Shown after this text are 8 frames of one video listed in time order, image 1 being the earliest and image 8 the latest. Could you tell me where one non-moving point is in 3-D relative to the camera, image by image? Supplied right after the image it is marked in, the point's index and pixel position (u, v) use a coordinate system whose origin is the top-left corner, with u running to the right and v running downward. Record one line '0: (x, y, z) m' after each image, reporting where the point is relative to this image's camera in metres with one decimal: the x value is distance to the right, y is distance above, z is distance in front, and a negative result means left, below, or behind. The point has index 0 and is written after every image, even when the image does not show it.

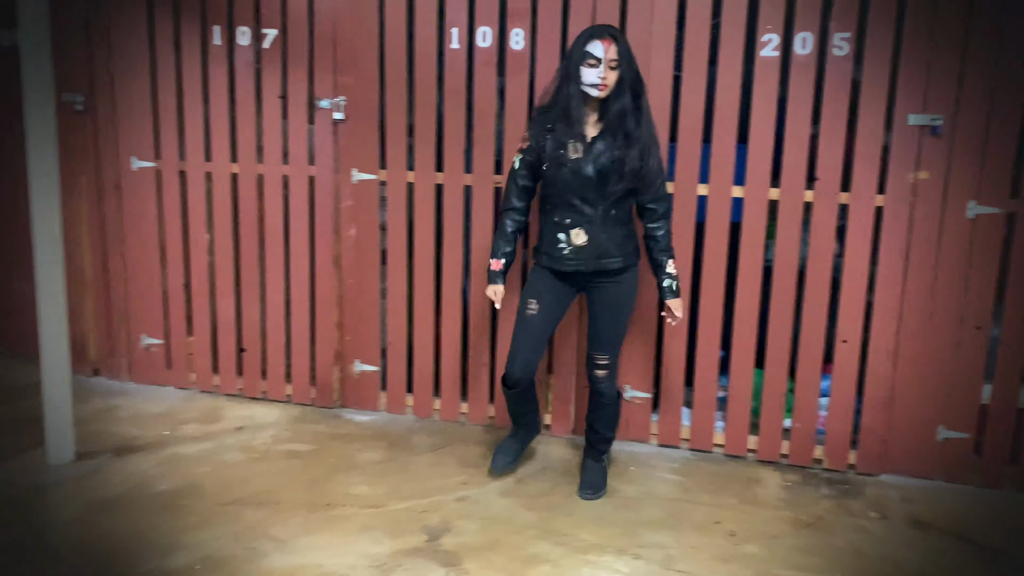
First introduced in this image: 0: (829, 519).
0: (+1.1, -0.8, +2.7) m
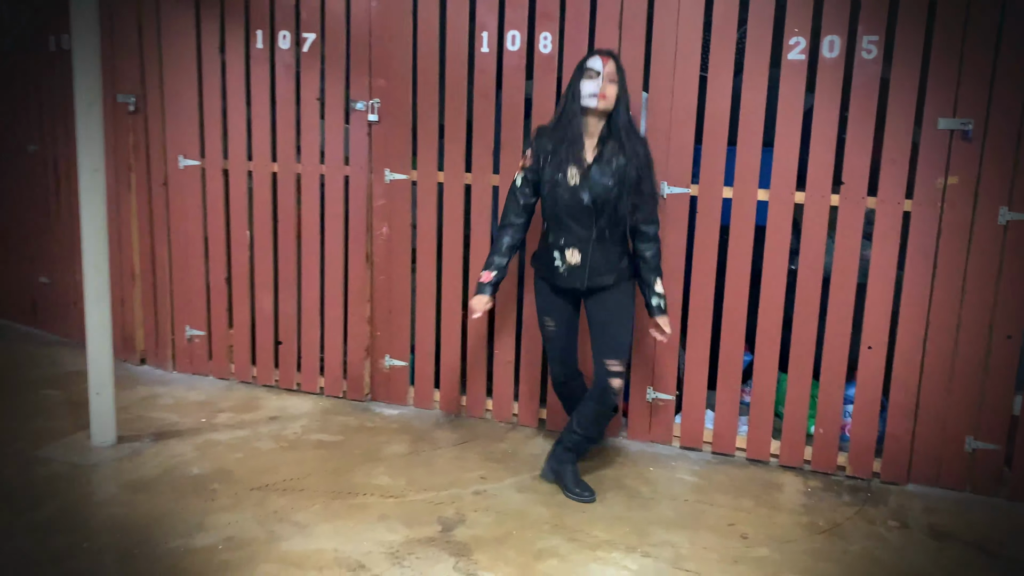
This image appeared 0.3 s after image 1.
0: (+1.1, -0.8, +2.7) m
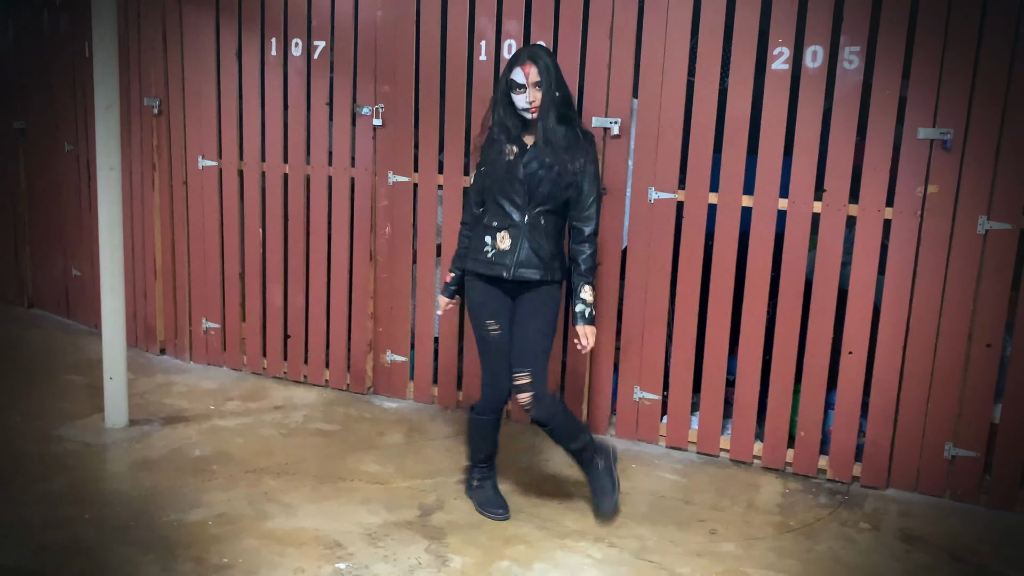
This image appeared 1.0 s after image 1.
0: (+1.0, -0.8, +2.8) m
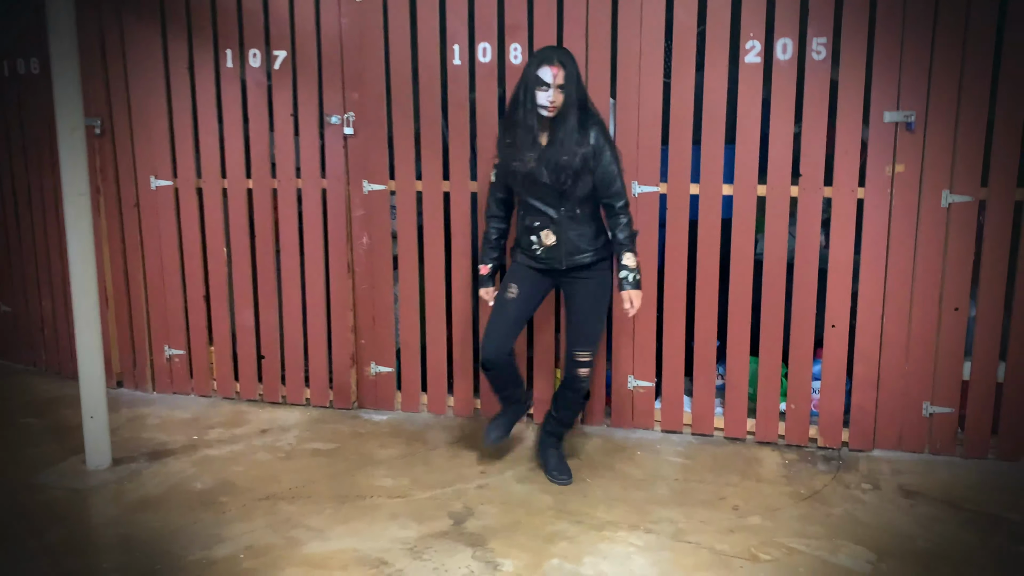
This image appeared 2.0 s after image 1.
0: (+1.1, -0.7, +2.9) m
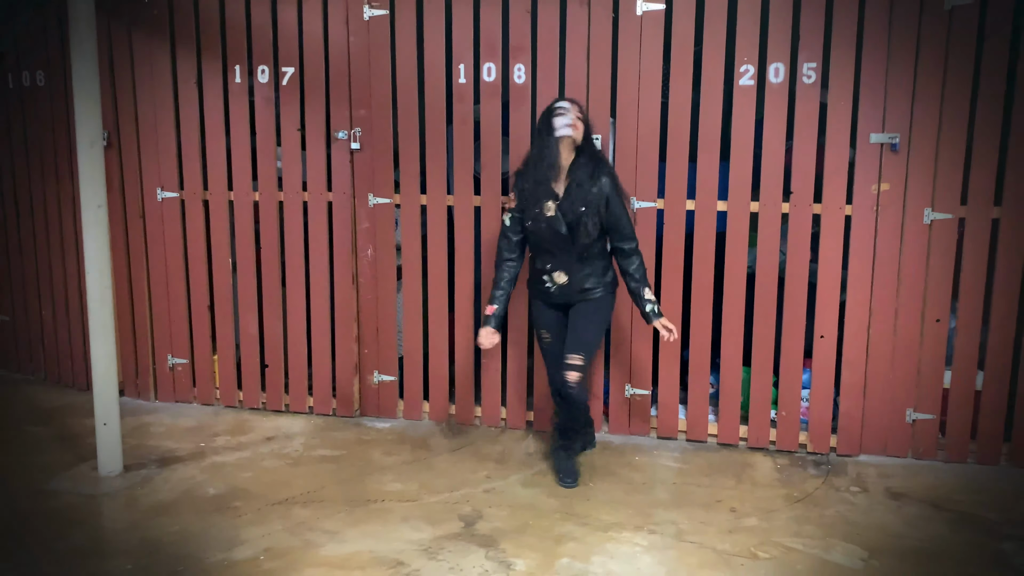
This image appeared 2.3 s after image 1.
0: (+1.1, -0.8, +3.1) m
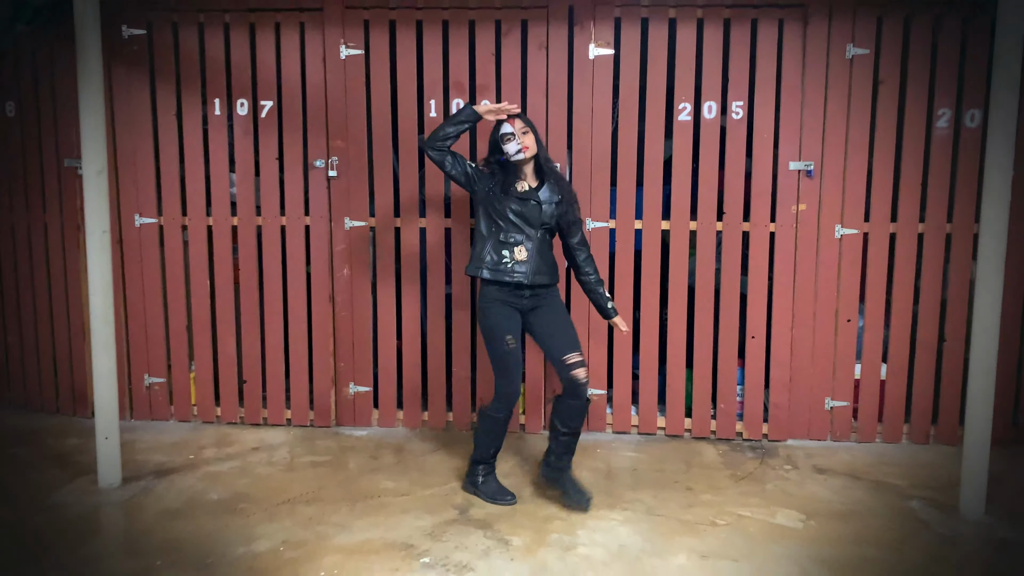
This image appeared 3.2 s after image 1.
0: (+1.1, -0.8, +3.6) m
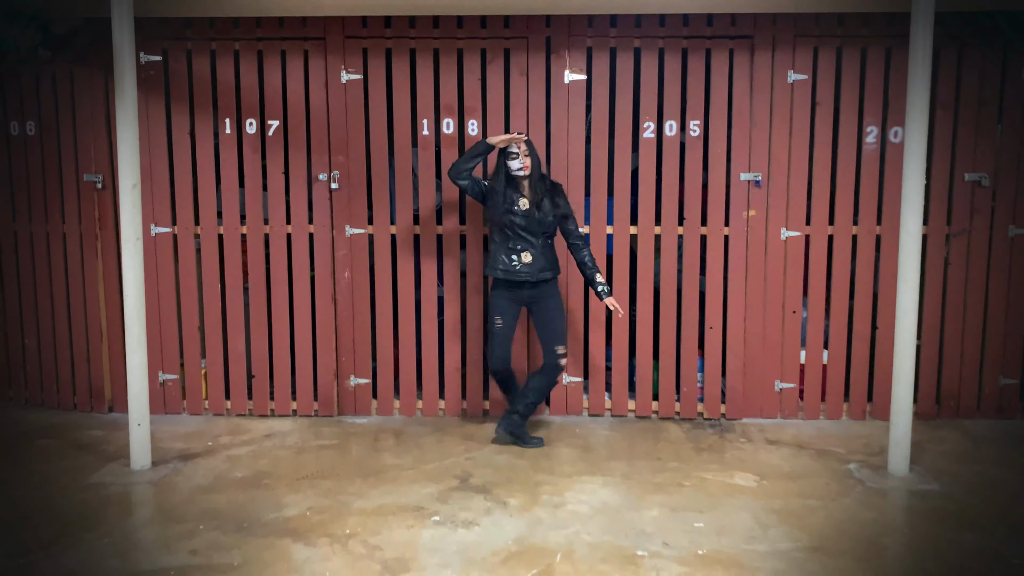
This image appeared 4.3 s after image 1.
0: (+1.0, -0.8, +4.1) m
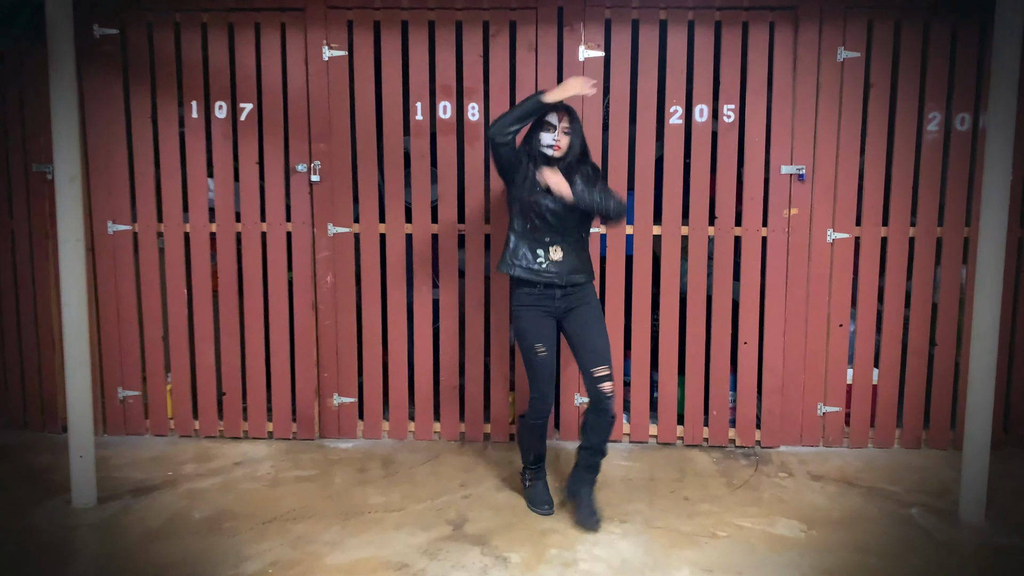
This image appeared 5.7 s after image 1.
0: (+1.0, -0.8, +3.5) m
